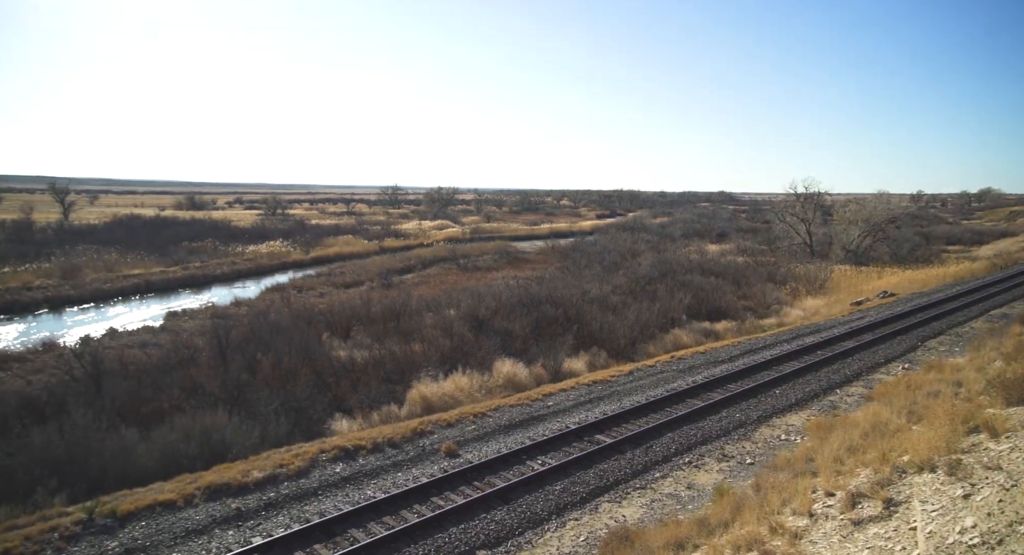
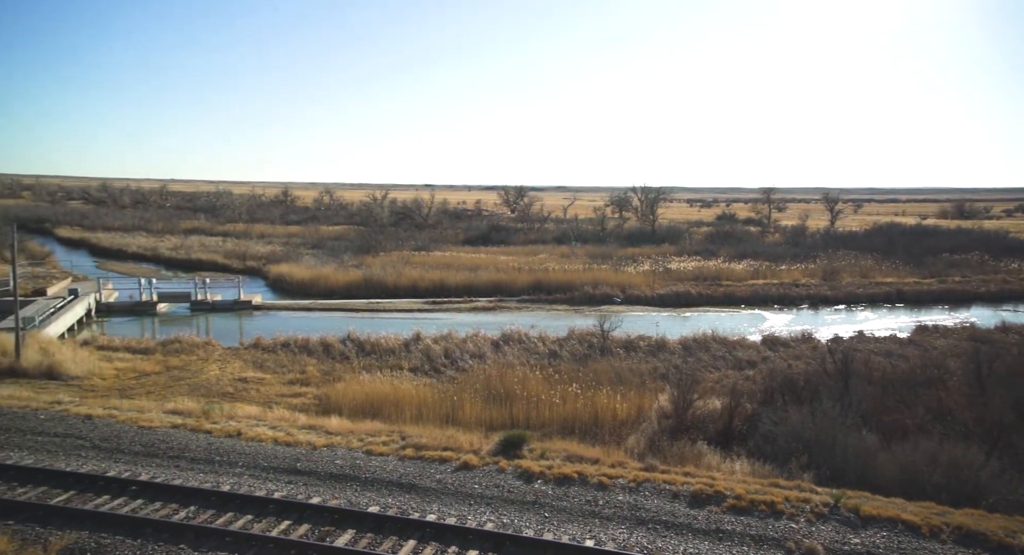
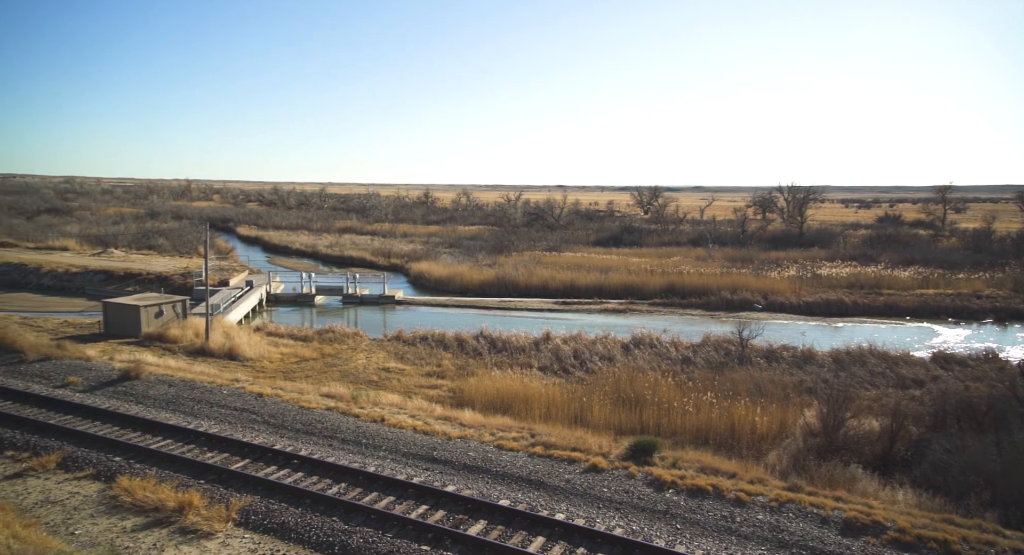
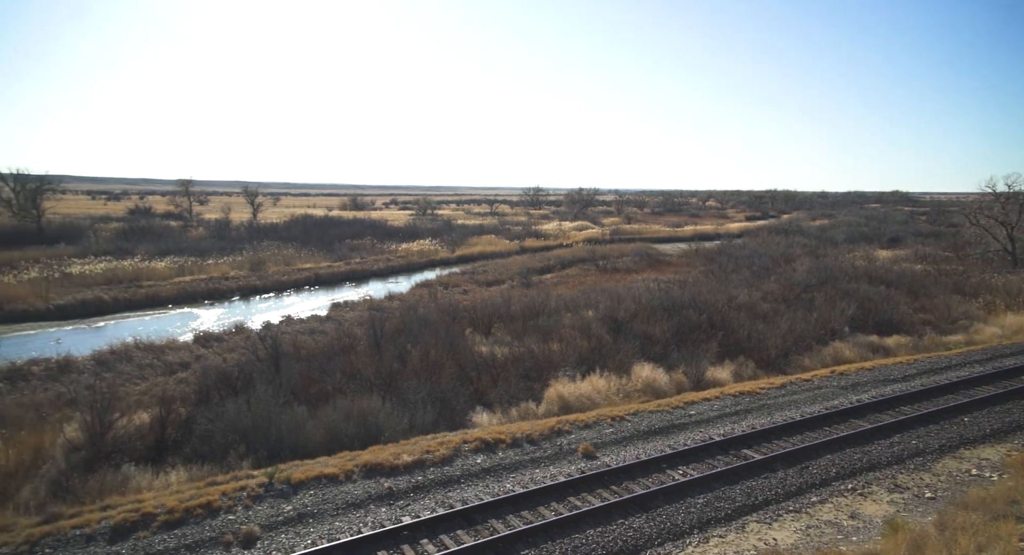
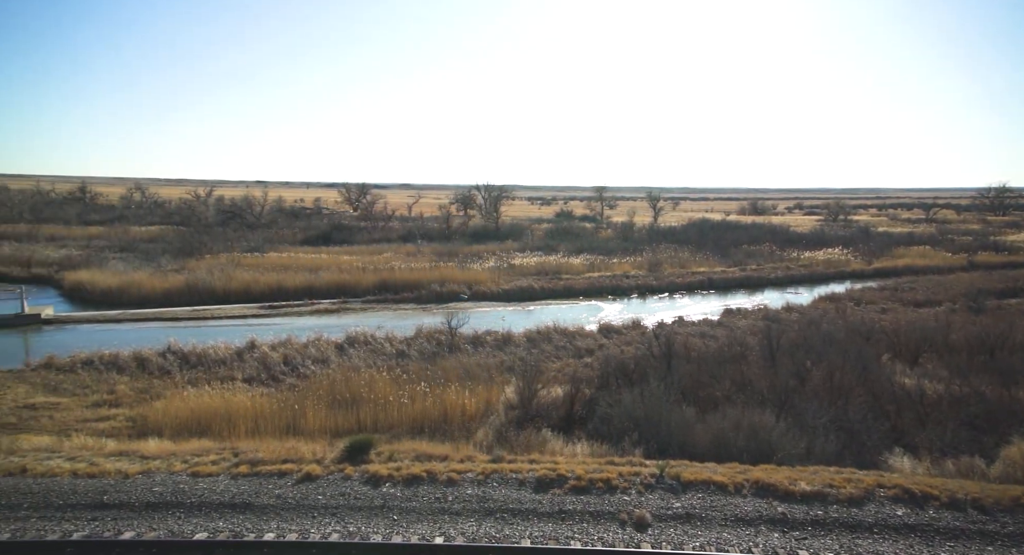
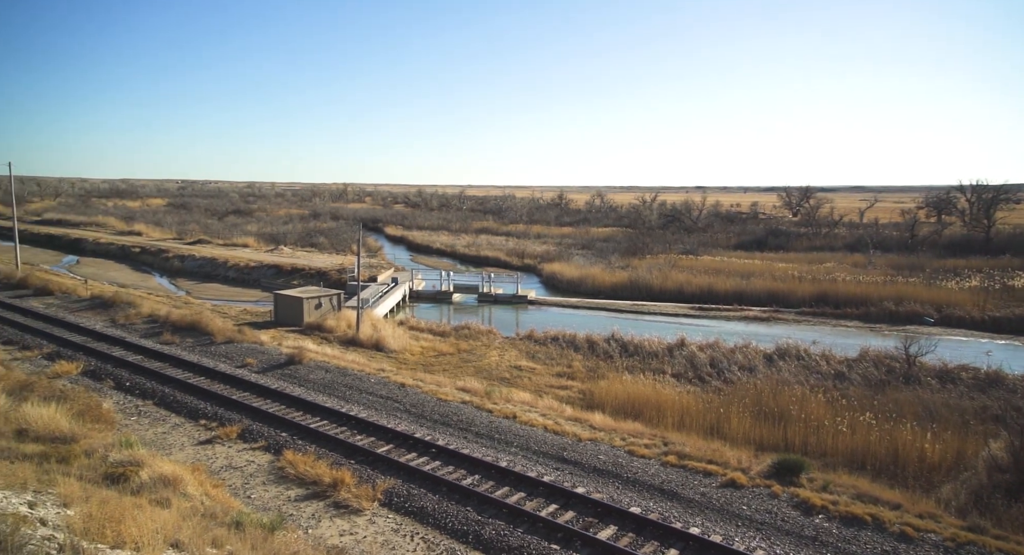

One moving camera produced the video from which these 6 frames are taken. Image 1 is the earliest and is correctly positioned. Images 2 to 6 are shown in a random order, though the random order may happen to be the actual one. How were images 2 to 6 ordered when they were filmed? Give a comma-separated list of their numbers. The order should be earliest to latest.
4, 5, 2, 3, 6
